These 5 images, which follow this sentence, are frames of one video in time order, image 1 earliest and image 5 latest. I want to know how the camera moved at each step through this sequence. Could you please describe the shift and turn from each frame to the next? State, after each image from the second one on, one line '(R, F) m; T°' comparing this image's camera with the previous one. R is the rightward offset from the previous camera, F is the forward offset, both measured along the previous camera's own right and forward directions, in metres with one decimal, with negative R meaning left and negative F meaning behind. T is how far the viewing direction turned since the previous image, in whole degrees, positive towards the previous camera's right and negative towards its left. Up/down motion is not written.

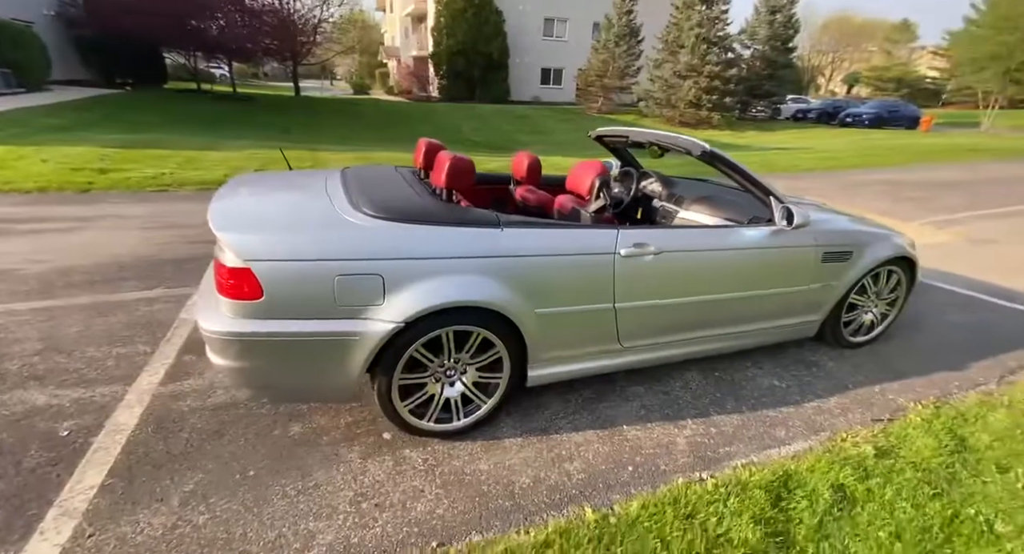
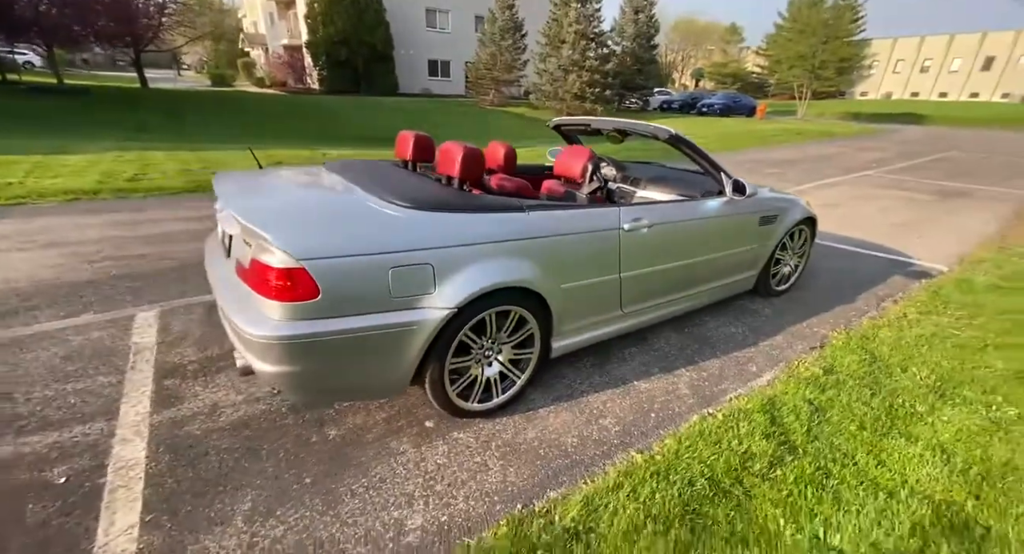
(-0.7, -0.1) m; +13°
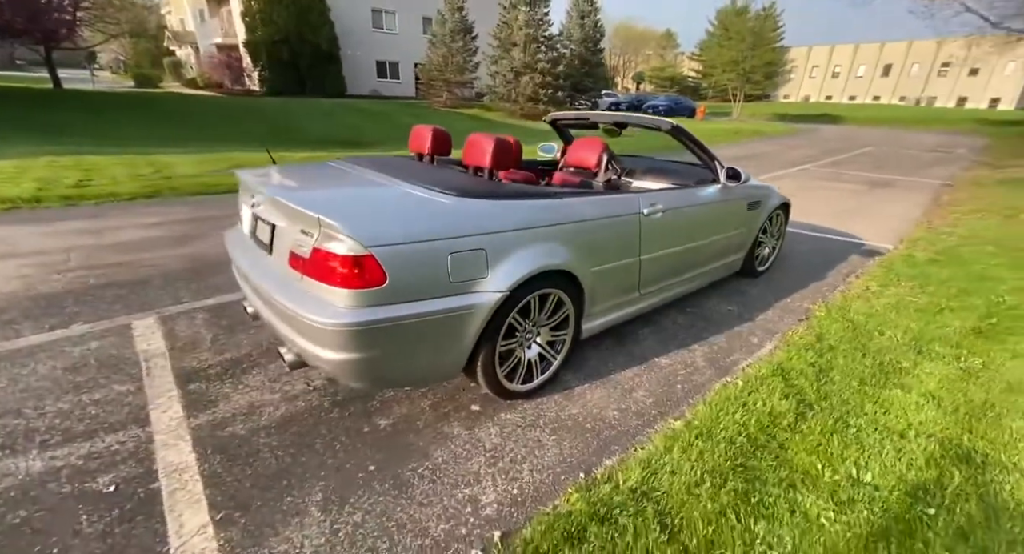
(-0.4, -0.1) m; +6°
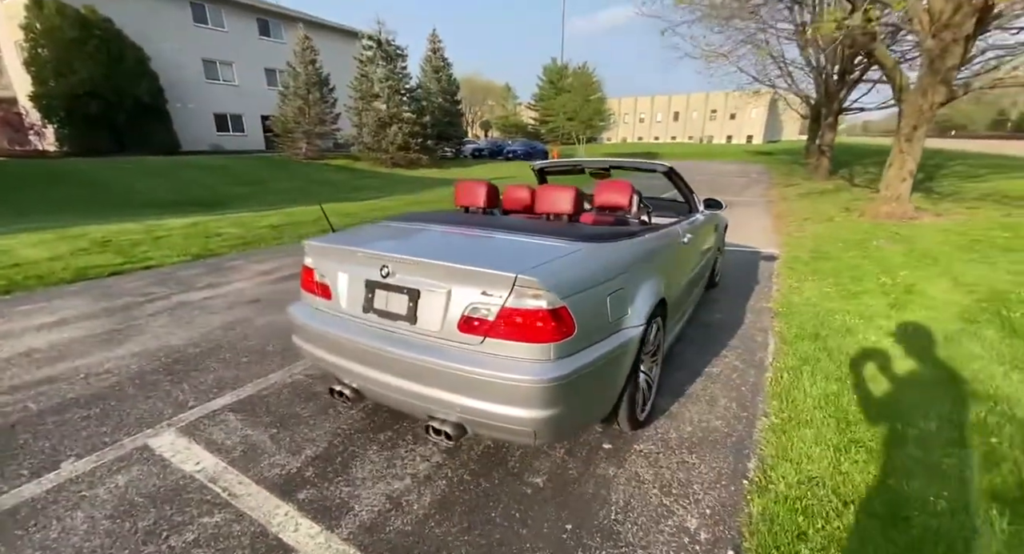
(-1.3, +0.1) m; +17°
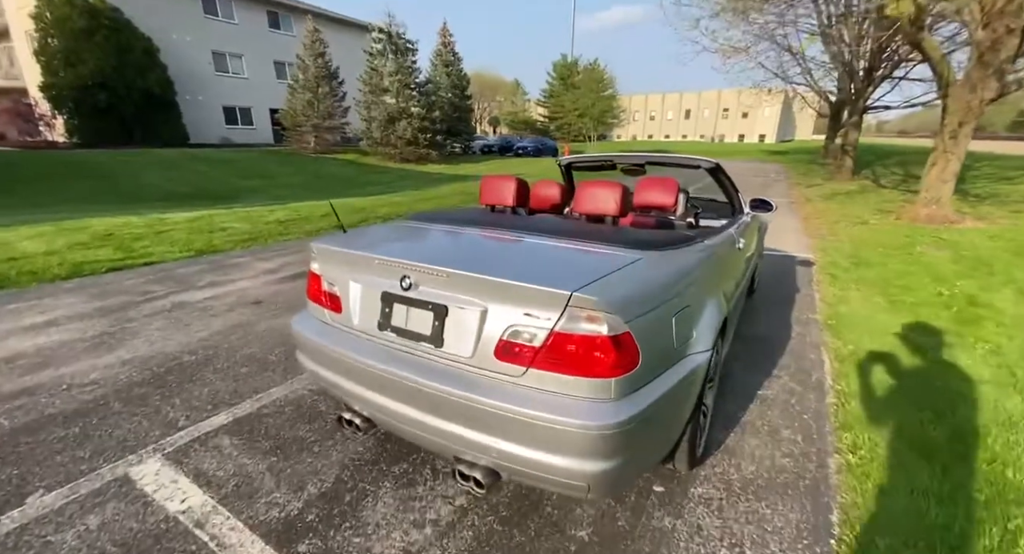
(-0.1, +0.3) m; -1°
